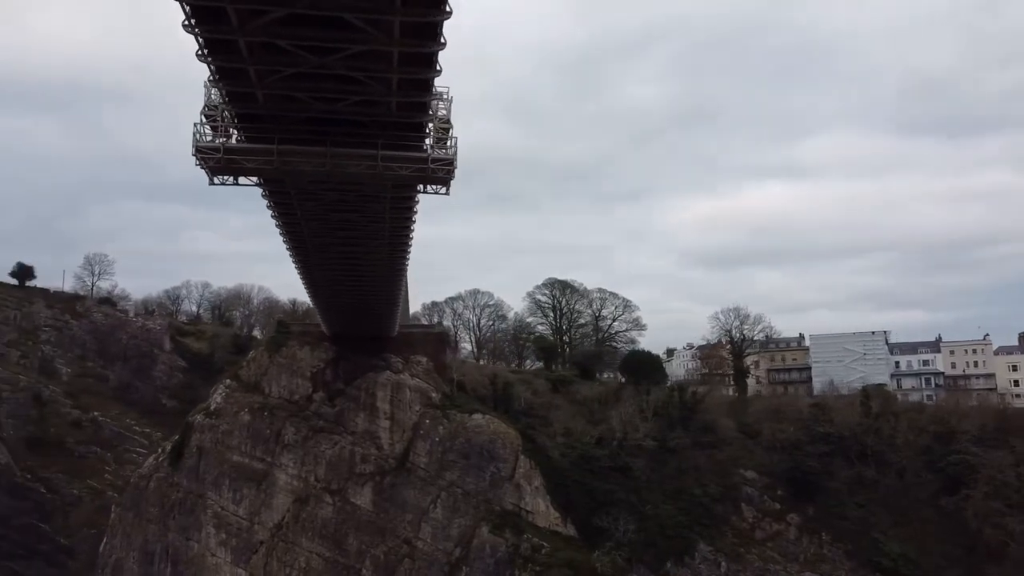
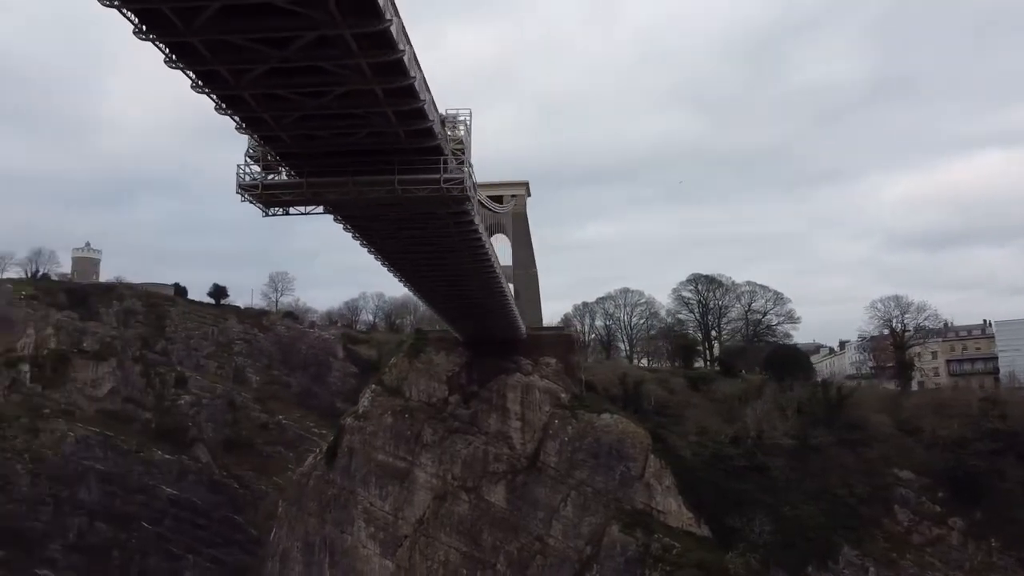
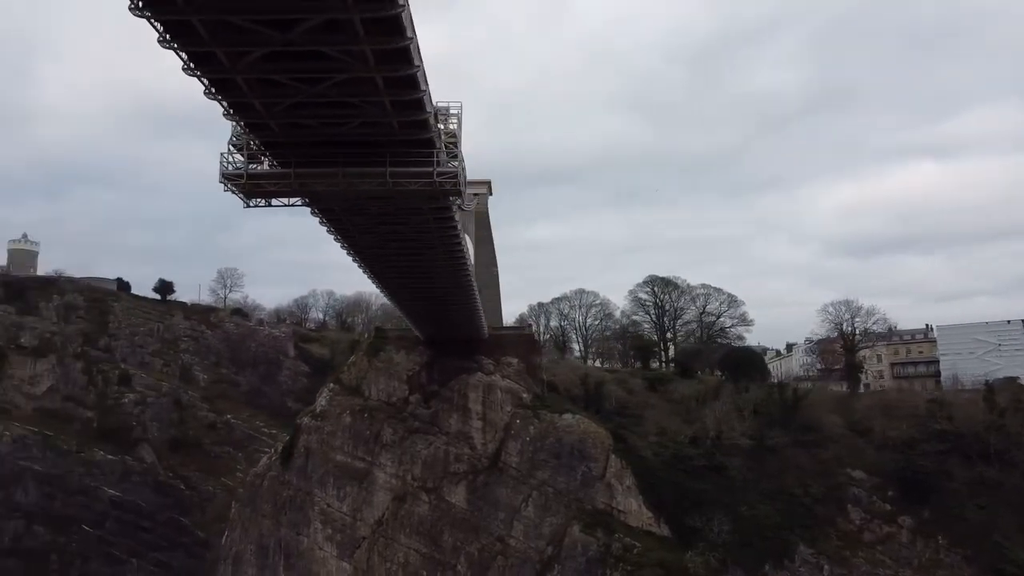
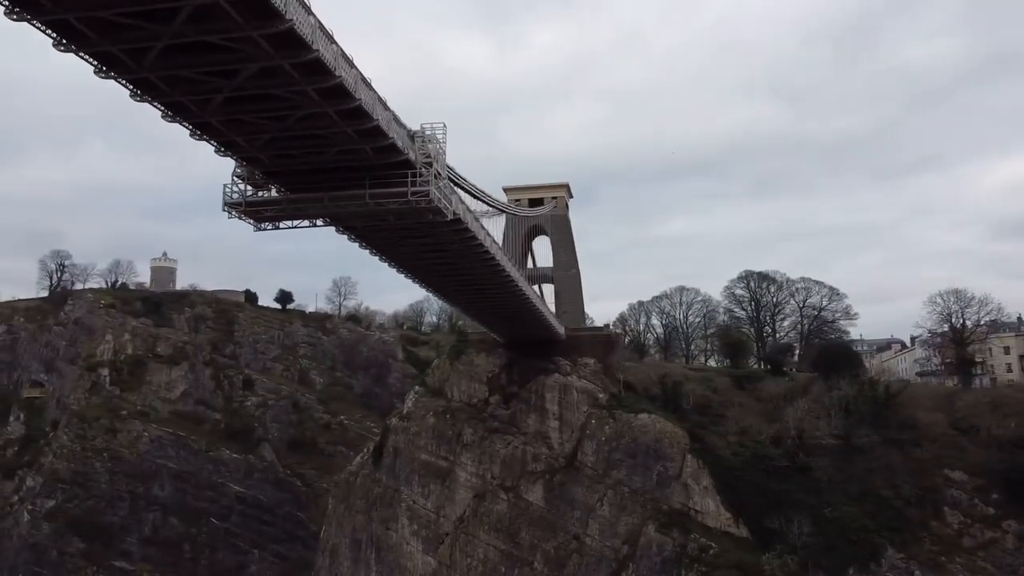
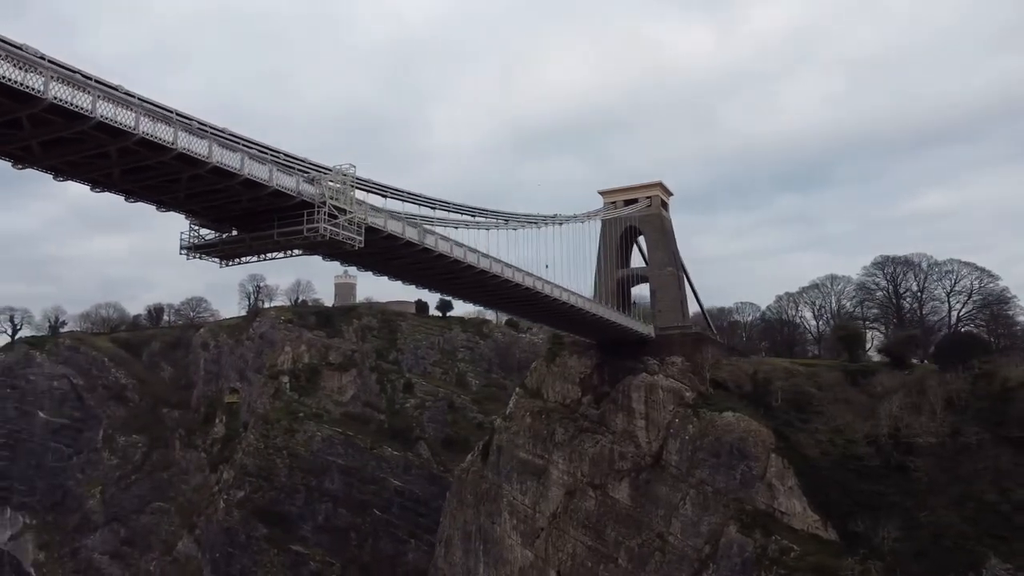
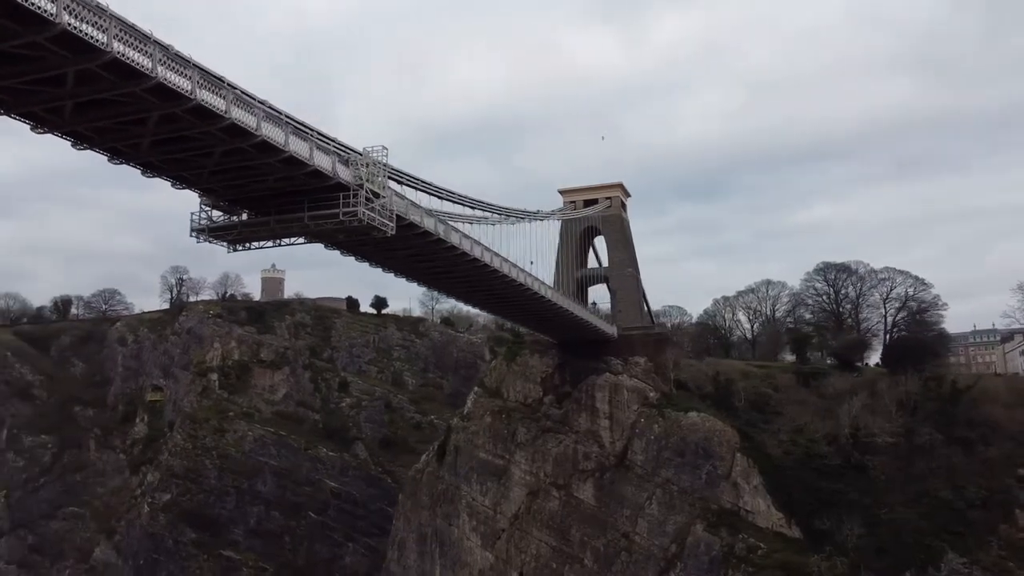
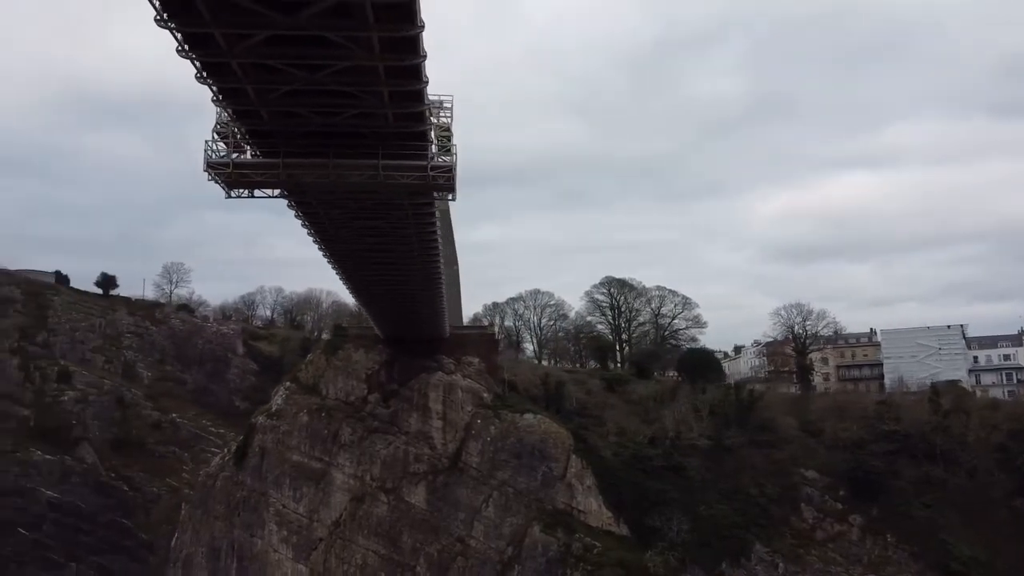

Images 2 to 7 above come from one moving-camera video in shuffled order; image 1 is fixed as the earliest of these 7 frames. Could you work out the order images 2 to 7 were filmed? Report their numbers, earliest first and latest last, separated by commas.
7, 3, 2, 4, 6, 5
